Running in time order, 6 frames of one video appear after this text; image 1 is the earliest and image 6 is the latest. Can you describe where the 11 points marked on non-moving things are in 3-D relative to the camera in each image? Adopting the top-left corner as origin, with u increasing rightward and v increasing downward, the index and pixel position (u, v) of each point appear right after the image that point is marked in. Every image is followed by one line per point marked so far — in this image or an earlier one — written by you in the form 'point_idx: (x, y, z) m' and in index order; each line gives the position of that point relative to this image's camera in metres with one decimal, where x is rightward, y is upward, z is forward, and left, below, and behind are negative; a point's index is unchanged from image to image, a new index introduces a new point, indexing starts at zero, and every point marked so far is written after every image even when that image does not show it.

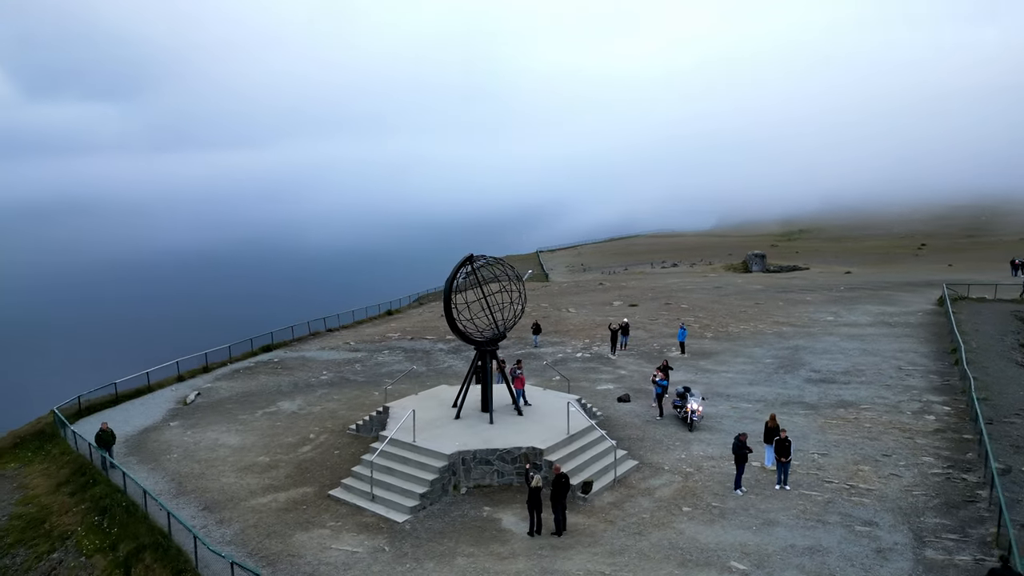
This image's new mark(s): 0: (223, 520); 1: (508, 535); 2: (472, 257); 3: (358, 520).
0: (-6.0, -4.8, +15.6) m
1: (-0.1, -4.7, +14.2) m
2: (-0.9, +0.7, +17.7) m
3: (-3.1, -4.7, +15.2) m
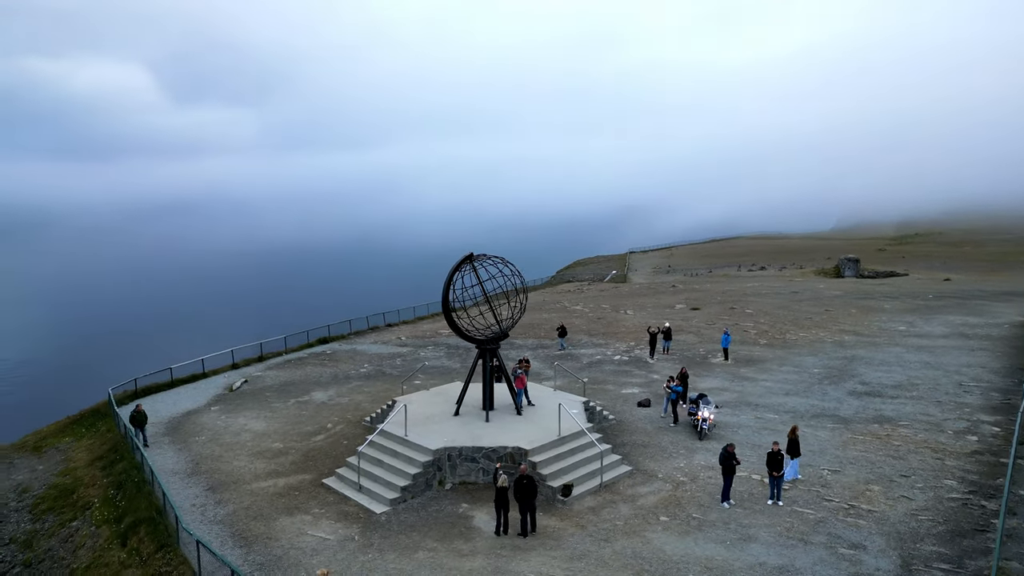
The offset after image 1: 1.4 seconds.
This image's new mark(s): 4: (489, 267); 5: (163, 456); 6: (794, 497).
0: (-6.4, -4.6, +16.5) m
1: (-0.7, -4.7, +14.3) m
2: (-0.9, +0.8, +17.8) m
3: (-3.6, -4.6, +15.7) m
4: (-0.6, +0.6, +18.2) m
5: (-8.9, -4.3, +19.3) m
6: (+5.8, -4.3, +15.7) m
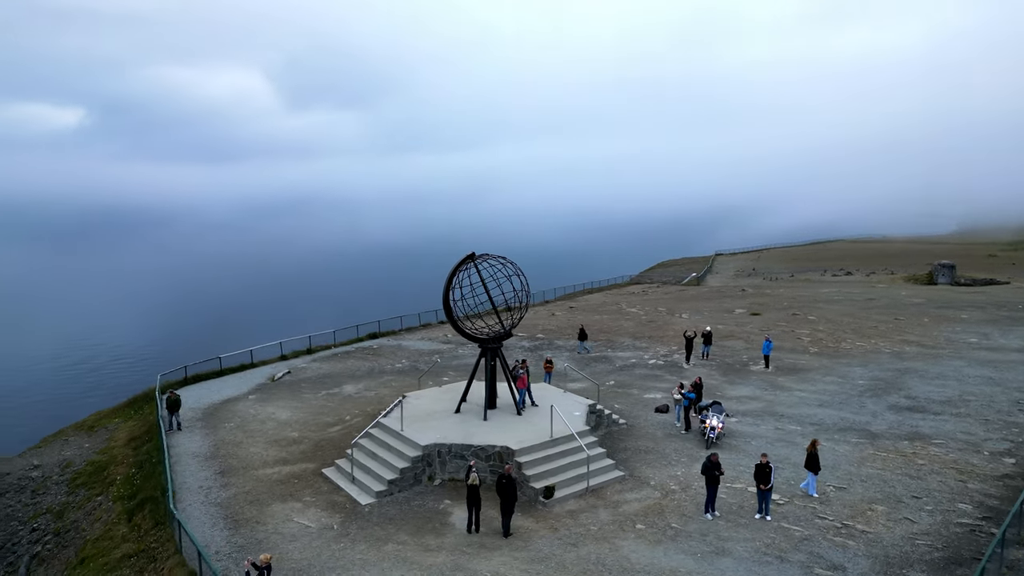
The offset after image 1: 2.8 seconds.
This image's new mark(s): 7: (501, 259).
0: (-6.6, -4.5, +17.4) m
1: (-1.3, -4.6, +14.5) m
2: (-0.9, +0.8, +18.0) m
3: (-3.9, -4.5, +16.2) m
4: (-0.5, +0.6, +18.3) m
5: (-8.7, -4.1, +20.4) m
6: (+5.4, -4.5, +15.0) m
7: (-0.3, +0.7, +18.0) m
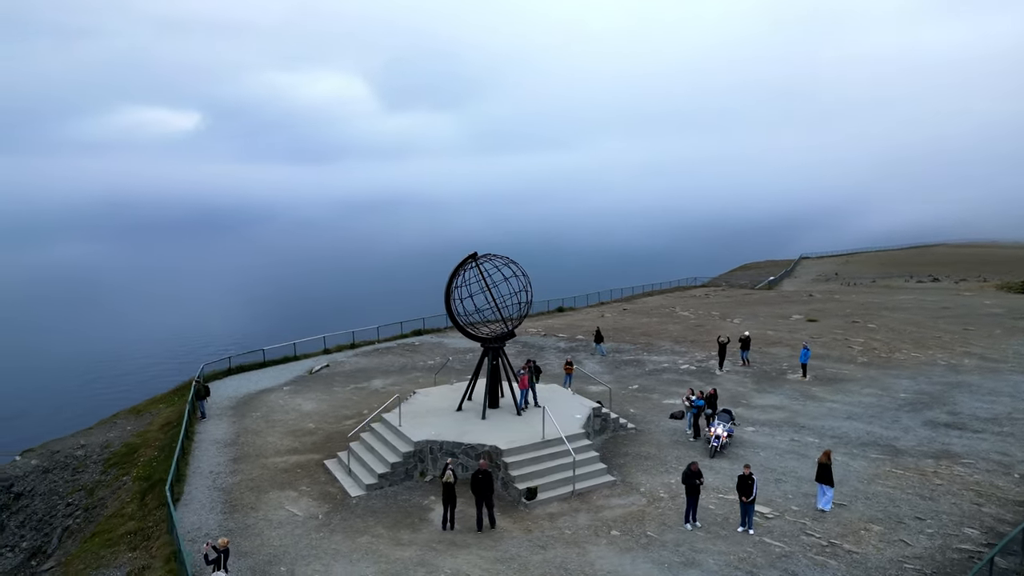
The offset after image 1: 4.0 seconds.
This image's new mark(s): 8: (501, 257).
0: (-6.7, -4.4, +18.2) m
1: (-1.7, -4.6, +14.7) m
2: (-0.9, +0.8, +18.2) m
3: (-4.1, -4.5, +16.7) m
4: (-0.5, +0.6, +18.4) m
5: (-8.5, -3.9, +21.5) m
6: (+5.0, -4.6, +14.4) m
7: (-0.2, +0.7, +18.1) m
8: (-0.3, +0.8, +18.3) m
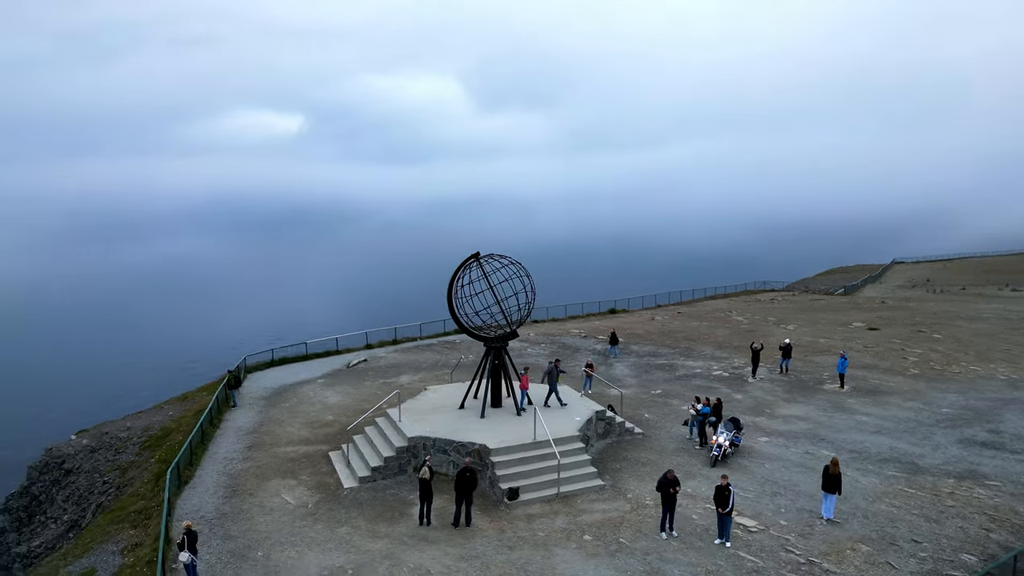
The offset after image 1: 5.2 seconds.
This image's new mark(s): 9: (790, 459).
0: (-6.7, -4.3, +19.0) m
1: (-2.2, -4.6, +15.0) m
2: (-0.8, +0.8, +18.3) m
3: (-4.3, -4.4, +17.3) m
4: (-0.4, +0.6, +18.5) m
5: (-8.1, -3.8, +22.5) m
6: (+4.4, -4.7, +13.9) m
7: (-0.2, +0.7, +18.2) m
8: (-0.2, +0.7, +18.3) m
9: (+6.7, -4.1, +18.1) m
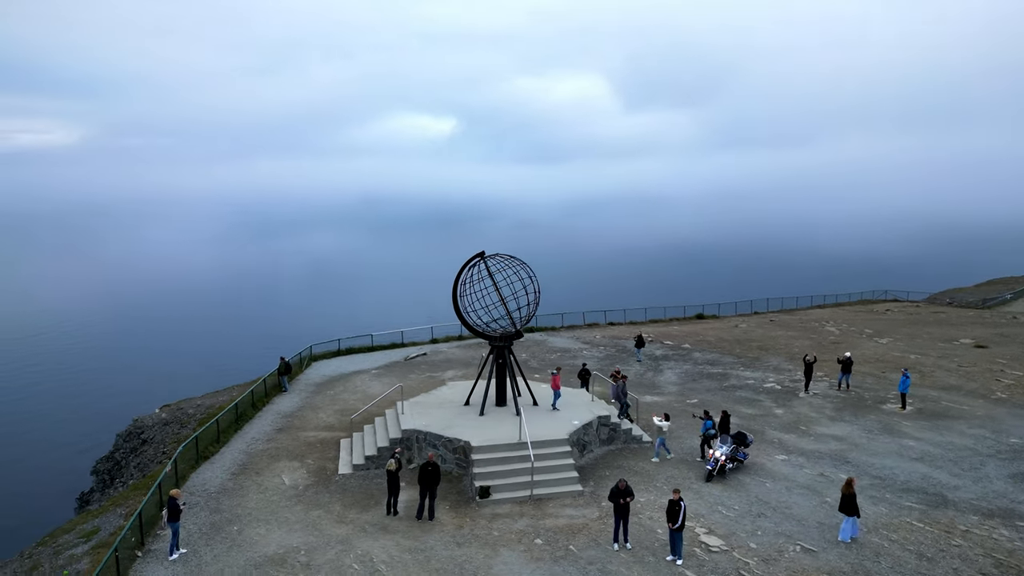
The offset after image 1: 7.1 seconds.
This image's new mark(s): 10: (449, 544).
0: (-6.5, -4.1, +20.4) m
1: (-2.8, -4.5, +15.5) m
2: (-0.7, +0.8, +18.5) m
3: (-4.5, -4.3, +18.2) m
4: (-0.3, +0.6, +18.7) m
5: (-7.2, -3.6, +24.0) m
6: (+3.5, -4.8, +13.3) m
7: (-0.1, +0.7, +18.3) m
8: (-0.1, +0.7, +18.5) m
9: (+6.5, -4.3, +16.9) m
10: (-1.1, -4.7, +14.0) m
